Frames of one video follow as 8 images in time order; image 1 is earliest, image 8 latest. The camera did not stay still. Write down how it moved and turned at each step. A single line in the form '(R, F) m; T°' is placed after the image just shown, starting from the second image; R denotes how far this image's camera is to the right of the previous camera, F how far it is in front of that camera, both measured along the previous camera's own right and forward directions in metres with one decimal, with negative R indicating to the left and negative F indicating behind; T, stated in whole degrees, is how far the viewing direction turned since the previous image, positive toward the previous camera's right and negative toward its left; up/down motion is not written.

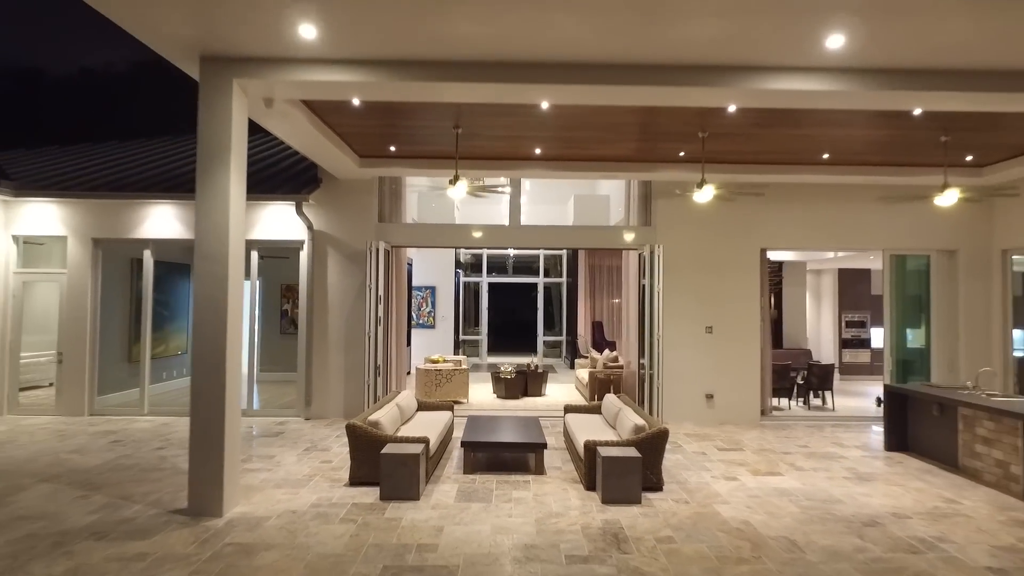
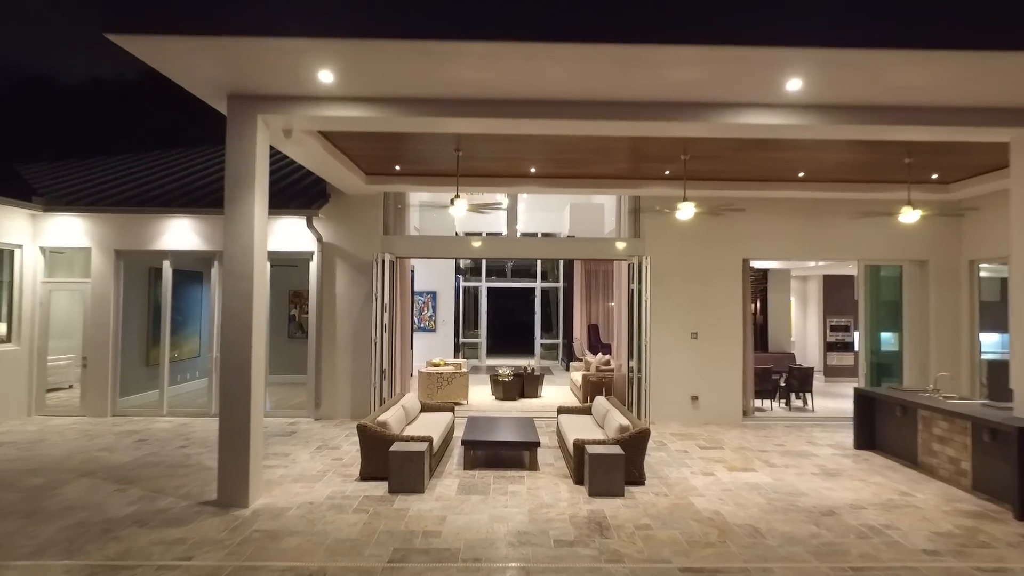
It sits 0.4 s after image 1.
(0.0, -0.5) m; 0°
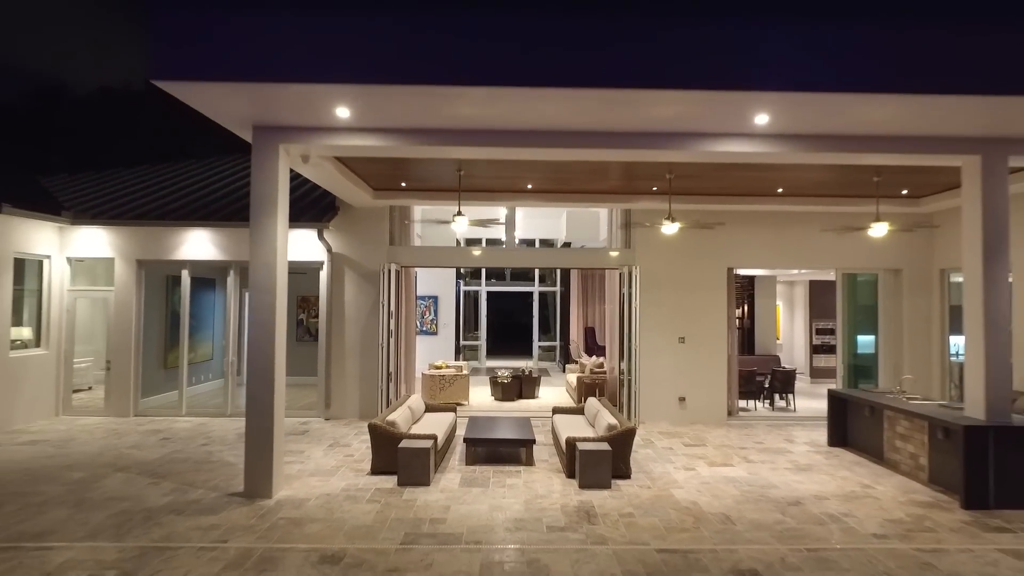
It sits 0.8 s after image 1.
(0.0, -0.5) m; 0°
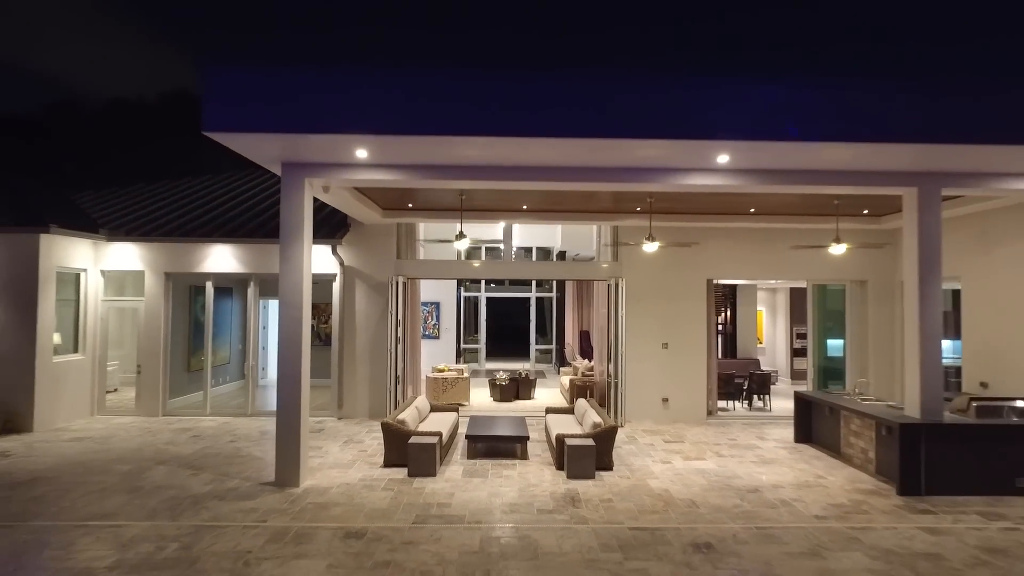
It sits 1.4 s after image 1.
(0.0, -0.8) m; 0°
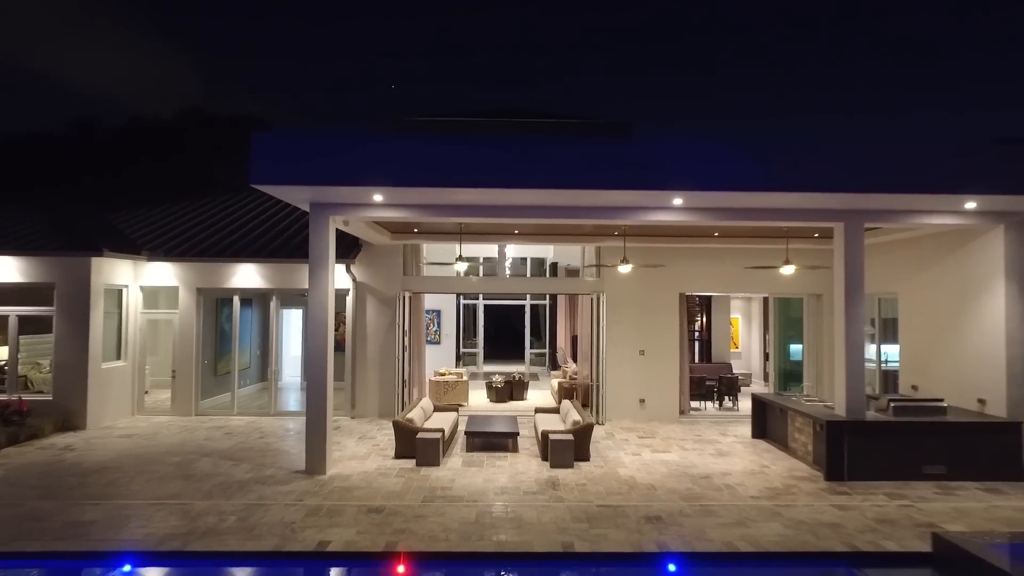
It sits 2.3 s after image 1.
(+0.1, -1.2) m; 0°
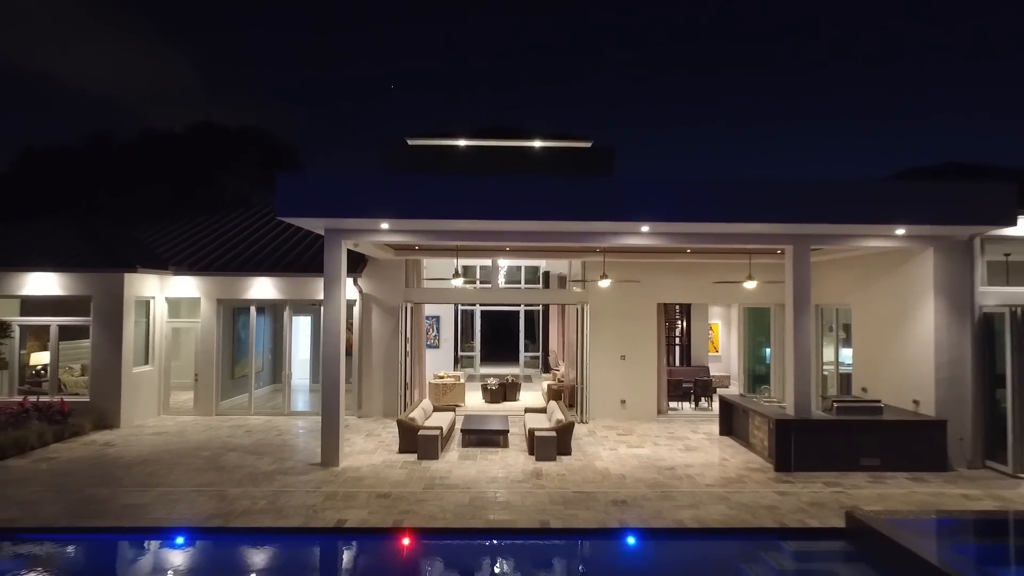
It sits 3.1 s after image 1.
(+0.2, -1.1) m; 0°
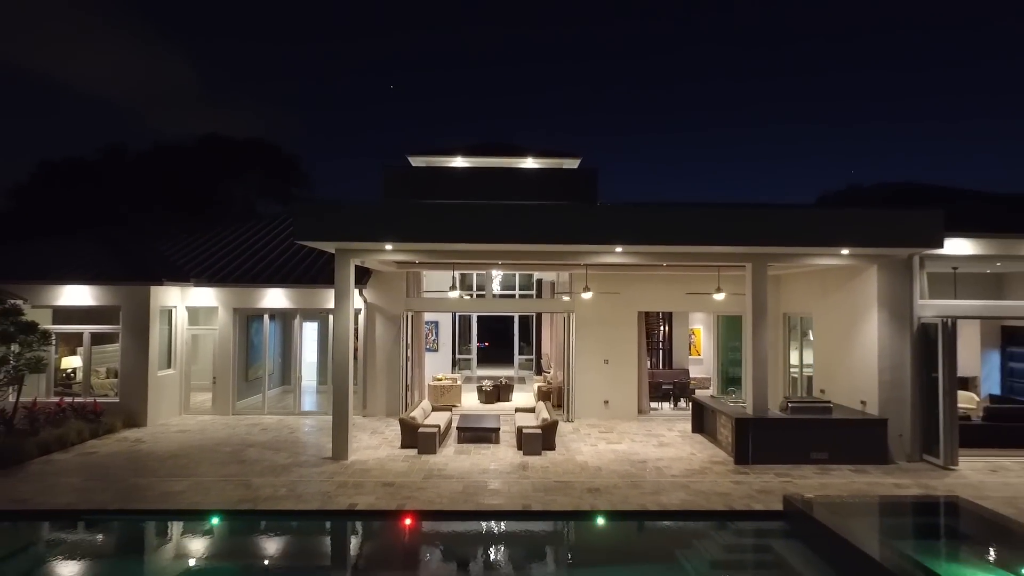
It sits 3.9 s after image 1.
(+0.2, -1.1) m; 0°
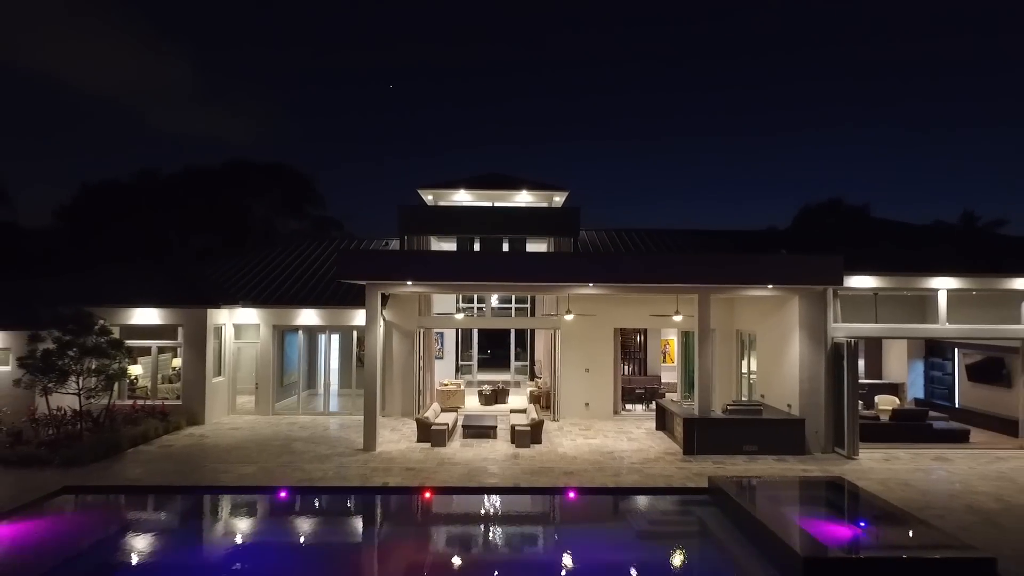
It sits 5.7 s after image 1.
(+0.1, -2.5) m; 0°
